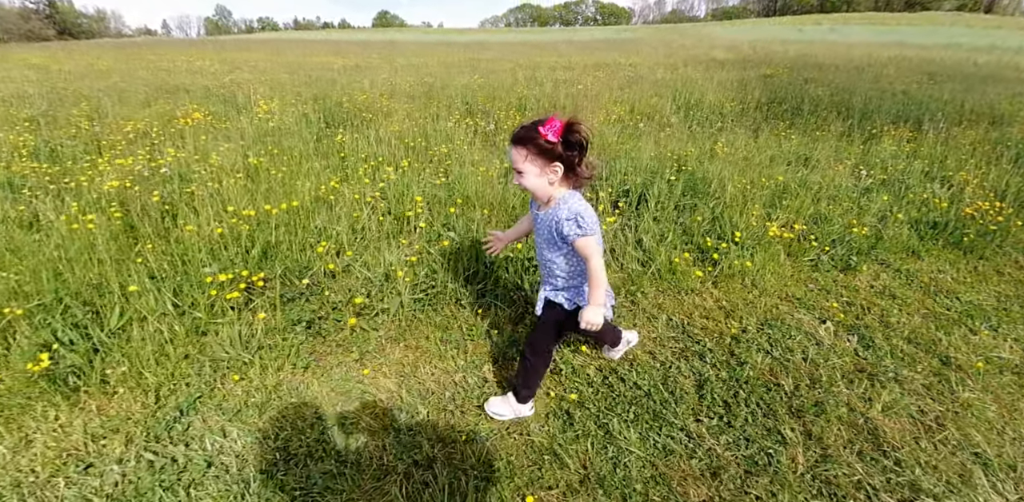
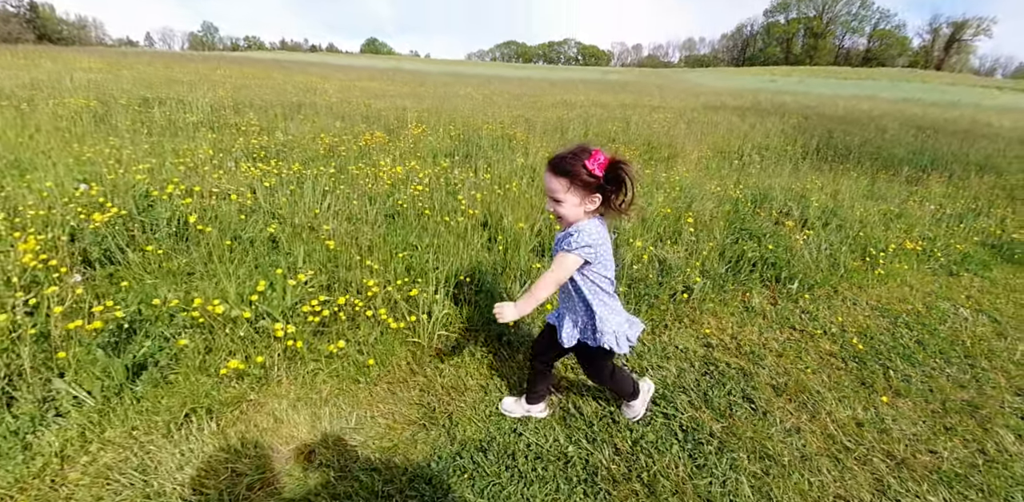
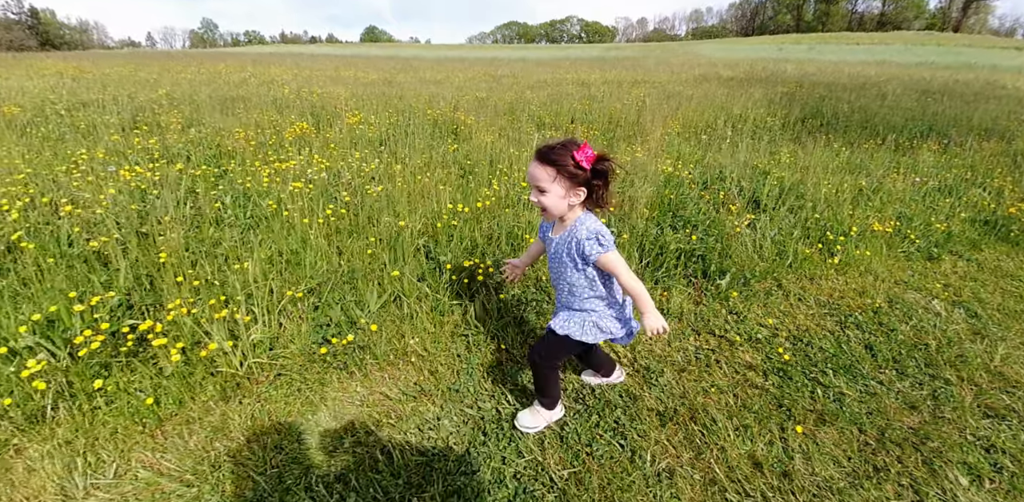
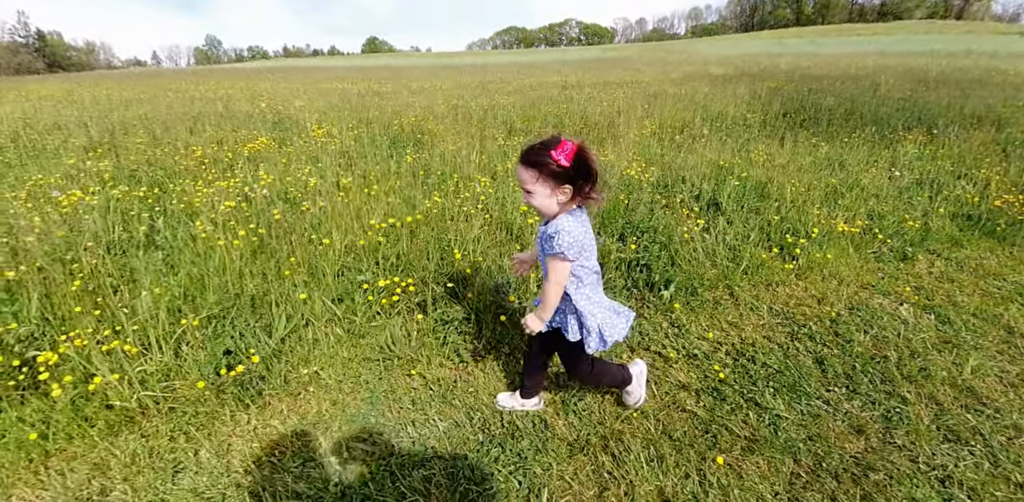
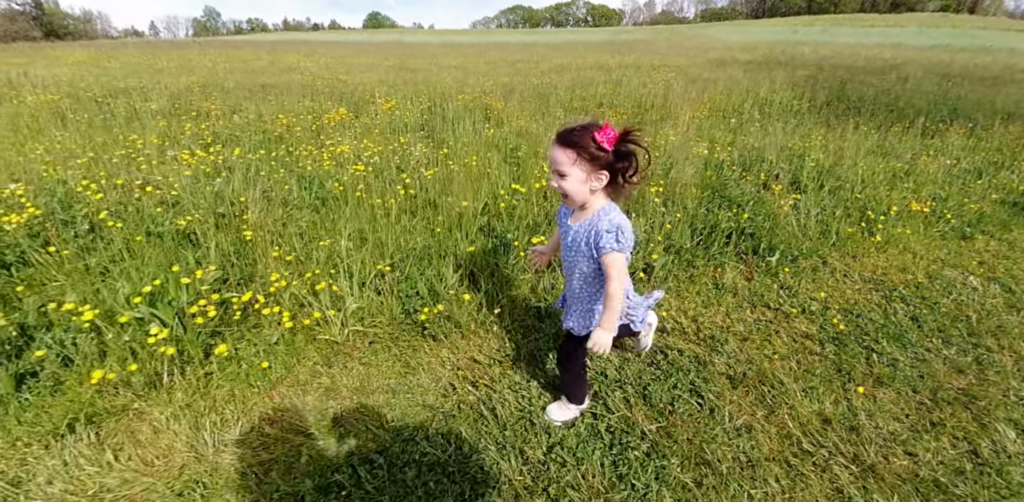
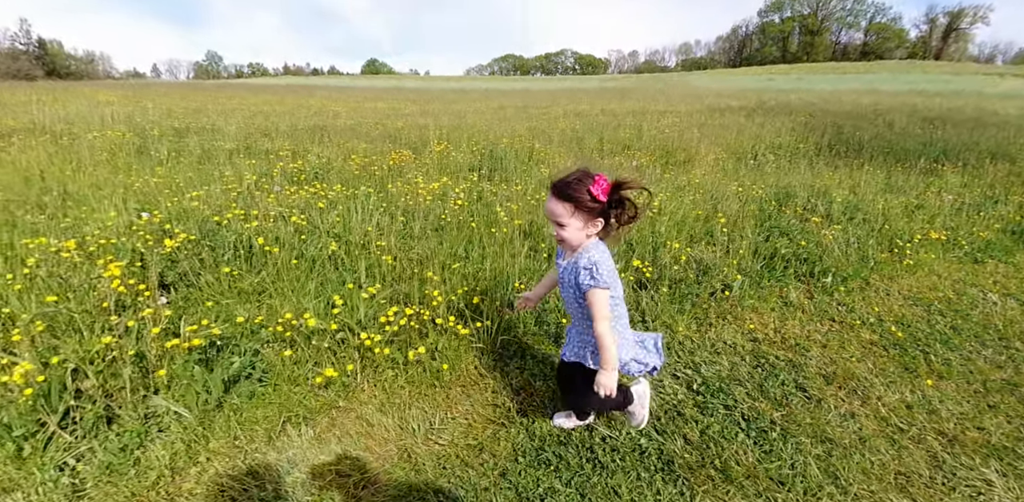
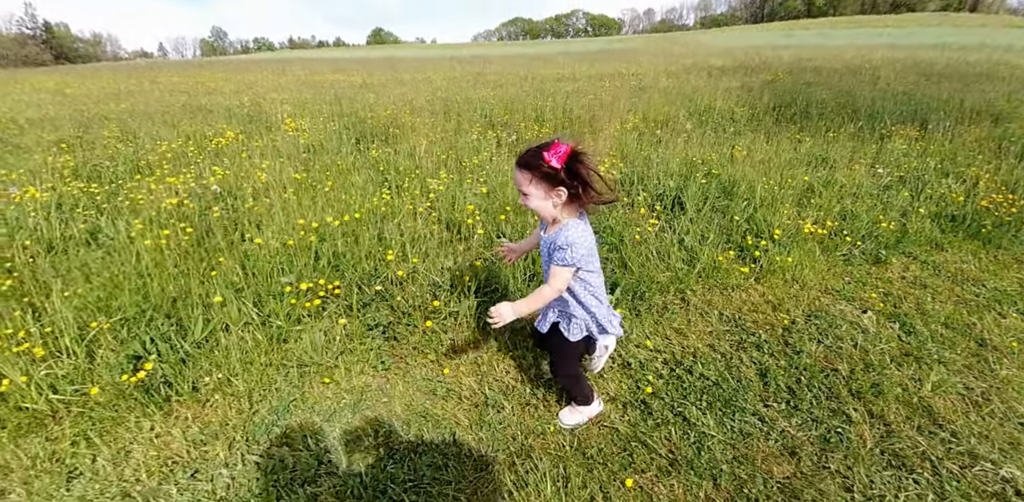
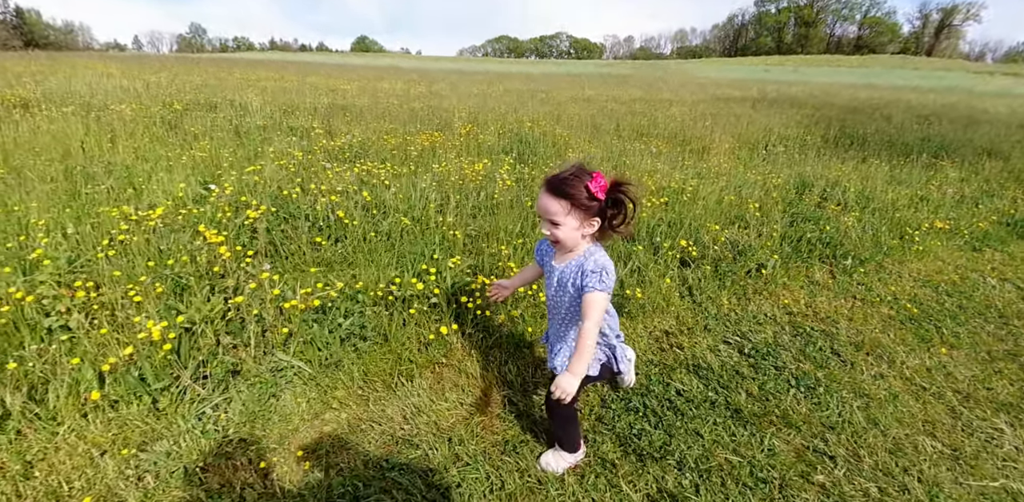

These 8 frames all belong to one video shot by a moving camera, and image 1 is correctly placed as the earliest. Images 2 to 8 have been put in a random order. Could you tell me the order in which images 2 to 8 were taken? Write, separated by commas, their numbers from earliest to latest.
7, 4, 3, 5, 2, 6, 8
